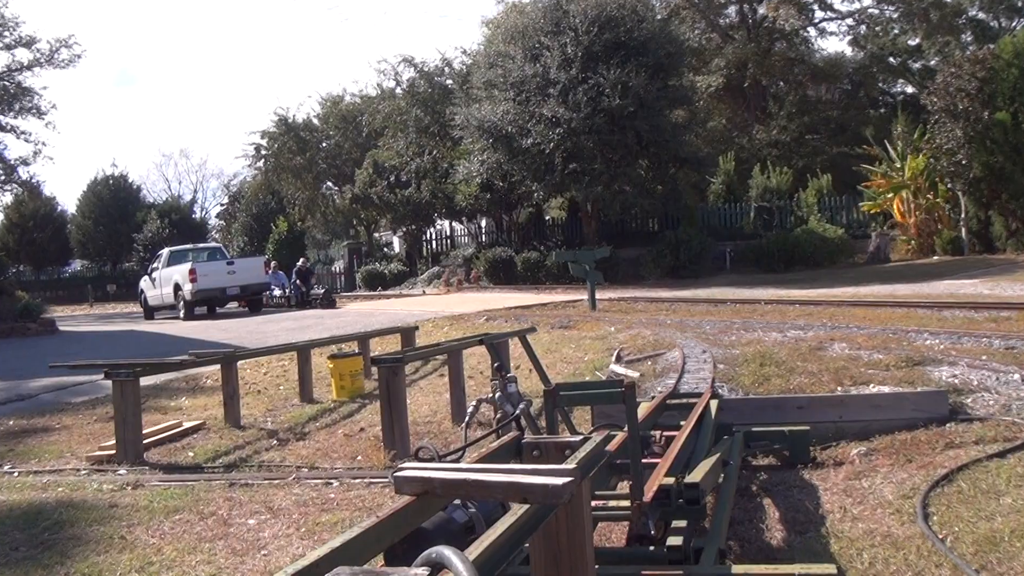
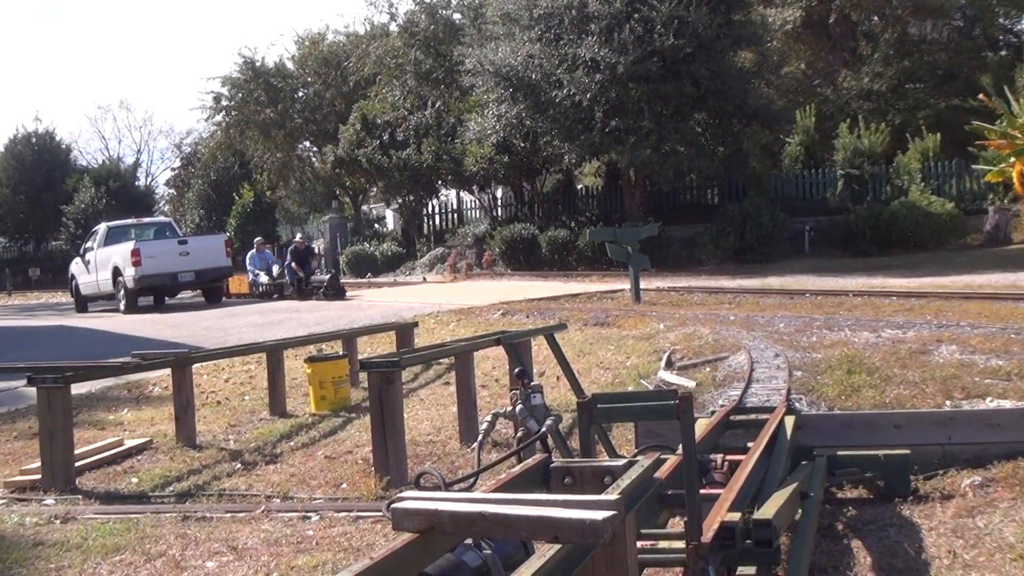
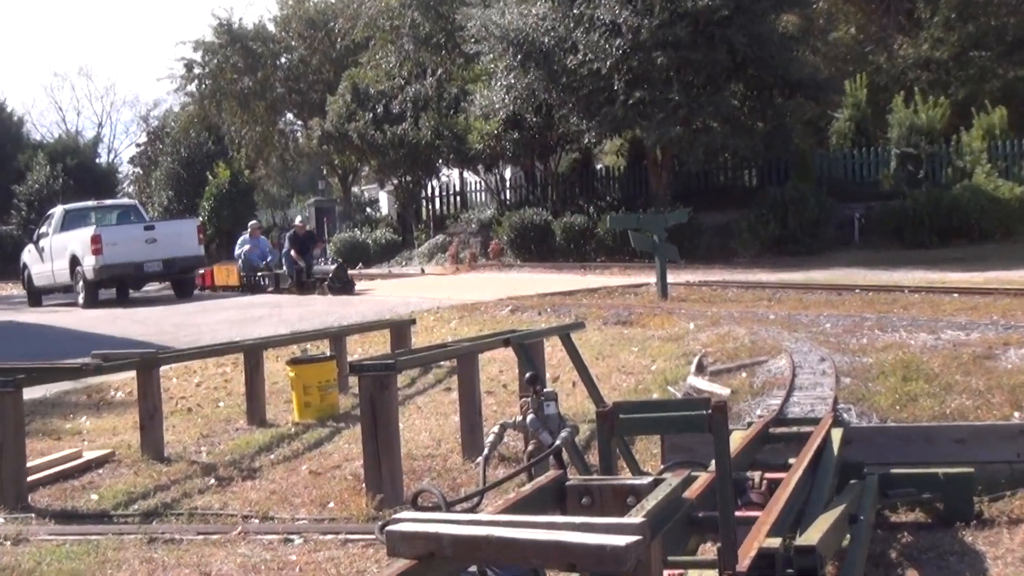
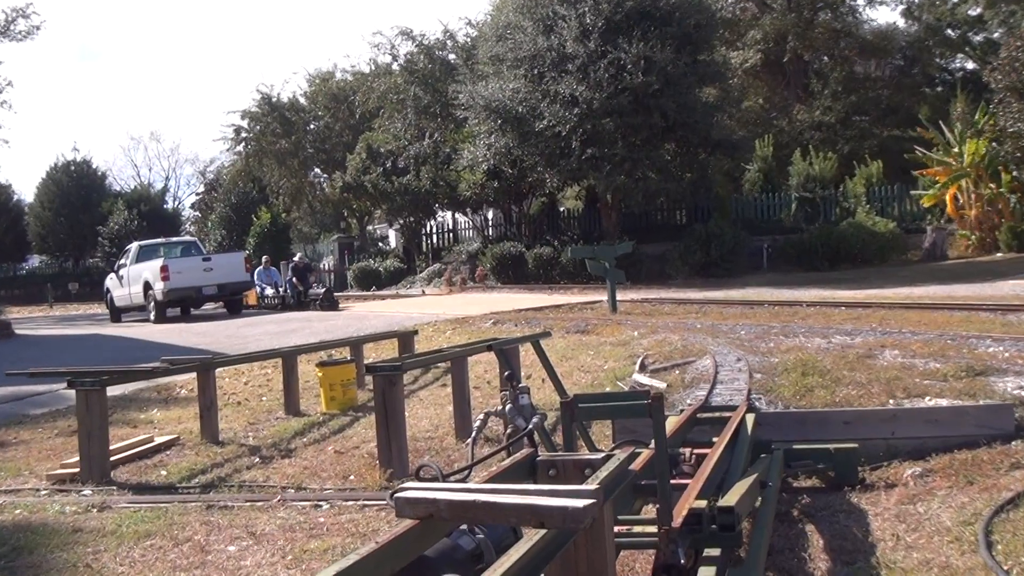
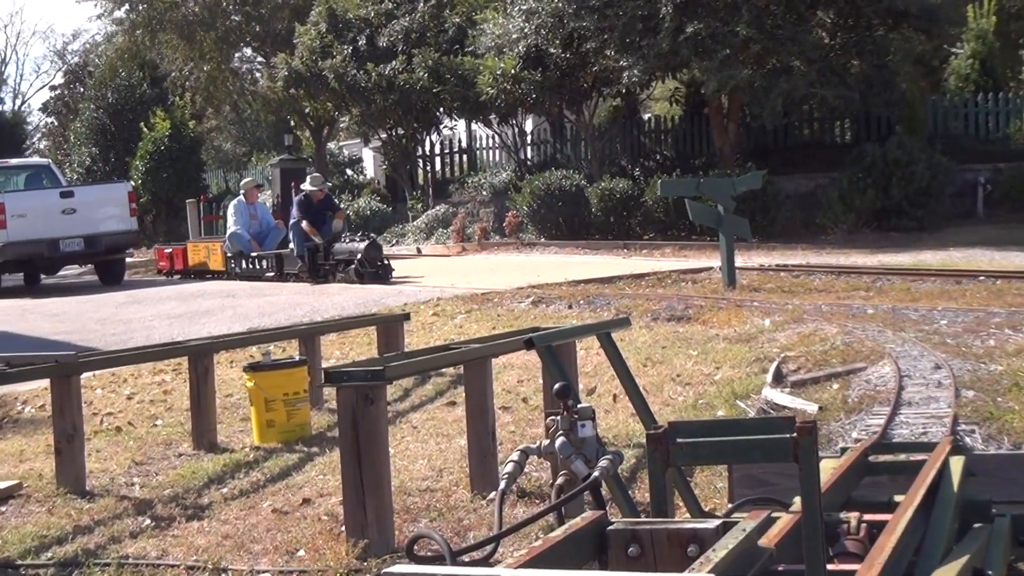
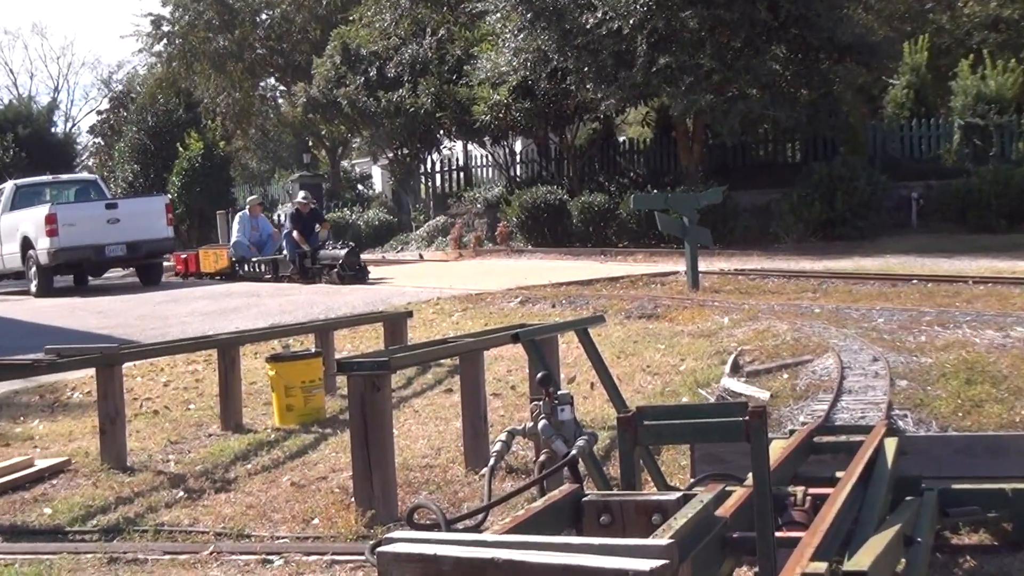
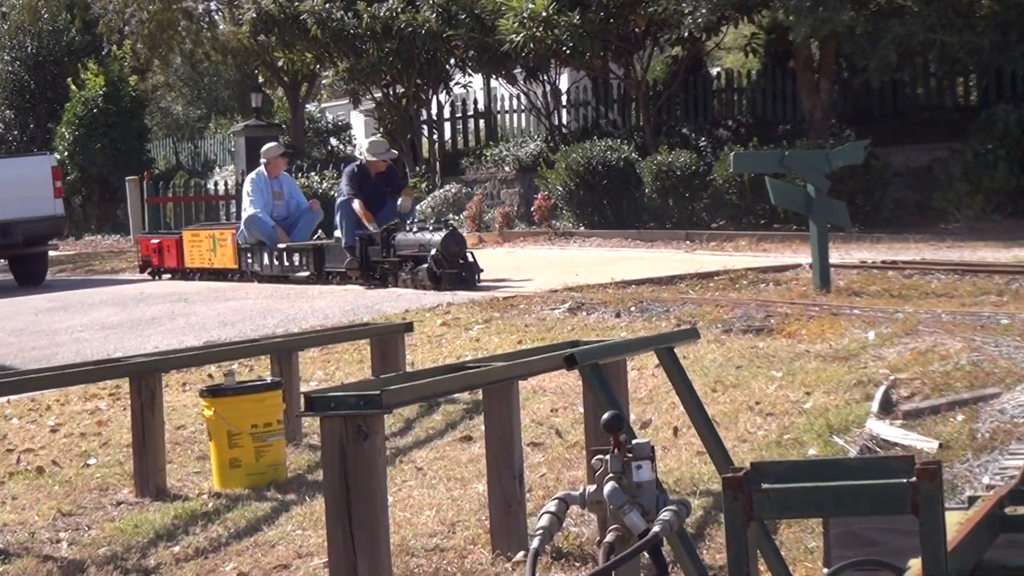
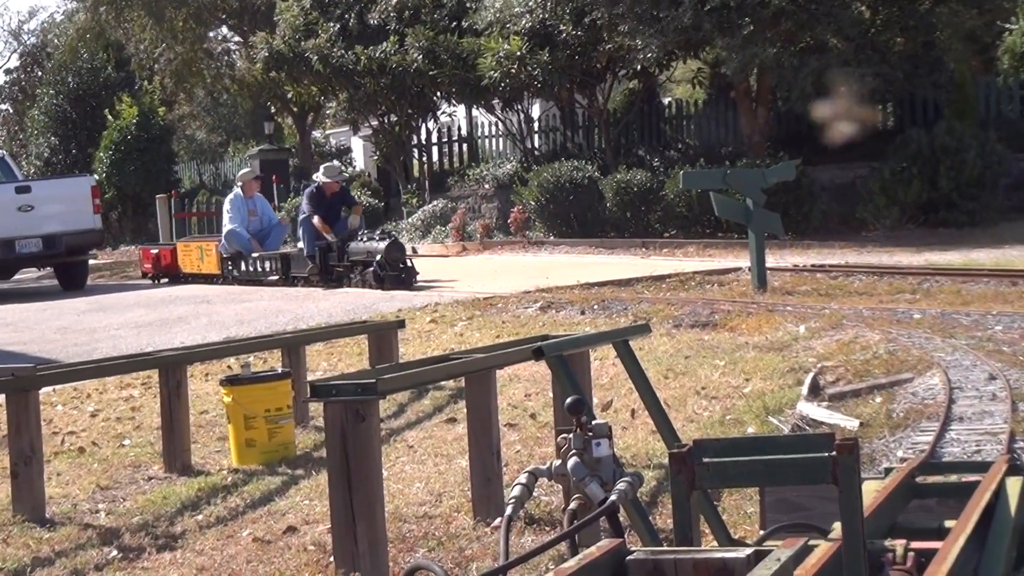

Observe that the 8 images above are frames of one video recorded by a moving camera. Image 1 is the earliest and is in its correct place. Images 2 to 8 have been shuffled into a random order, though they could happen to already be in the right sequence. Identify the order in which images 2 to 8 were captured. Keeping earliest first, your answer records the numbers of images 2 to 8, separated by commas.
4, 2, 3, 6, 5, 8, 7
